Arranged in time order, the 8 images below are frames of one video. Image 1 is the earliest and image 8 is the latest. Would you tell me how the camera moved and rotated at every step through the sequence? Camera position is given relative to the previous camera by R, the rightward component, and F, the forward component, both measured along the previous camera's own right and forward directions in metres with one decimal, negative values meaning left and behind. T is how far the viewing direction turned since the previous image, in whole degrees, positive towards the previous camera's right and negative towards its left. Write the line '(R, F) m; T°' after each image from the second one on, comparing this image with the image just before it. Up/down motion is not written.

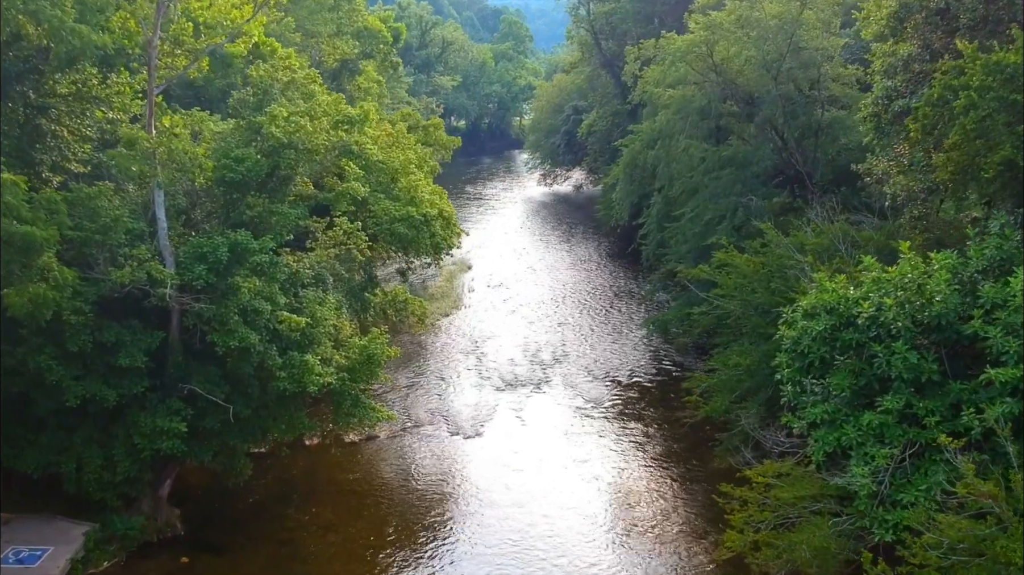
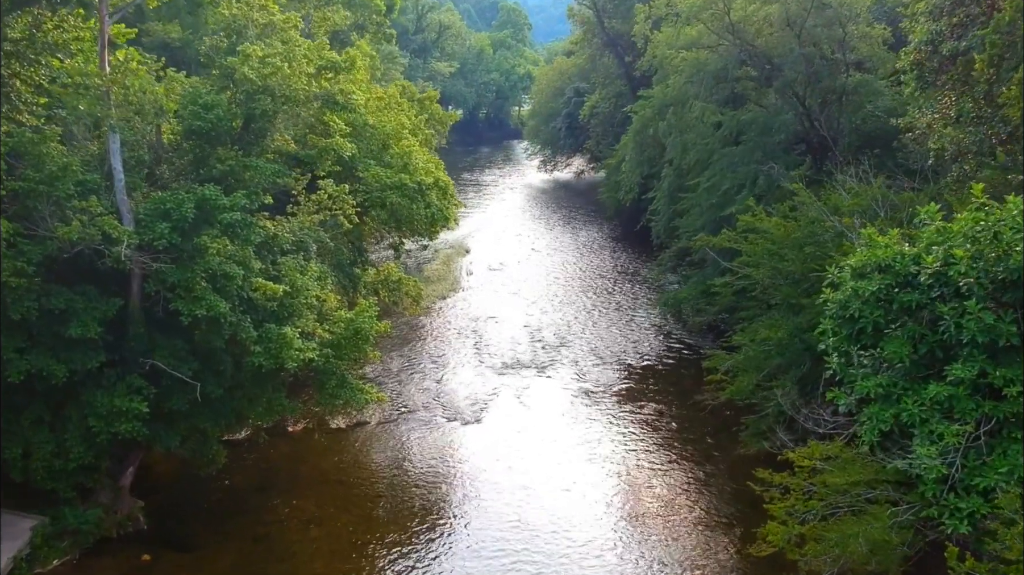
(-0.1, +1.7) m; 0°
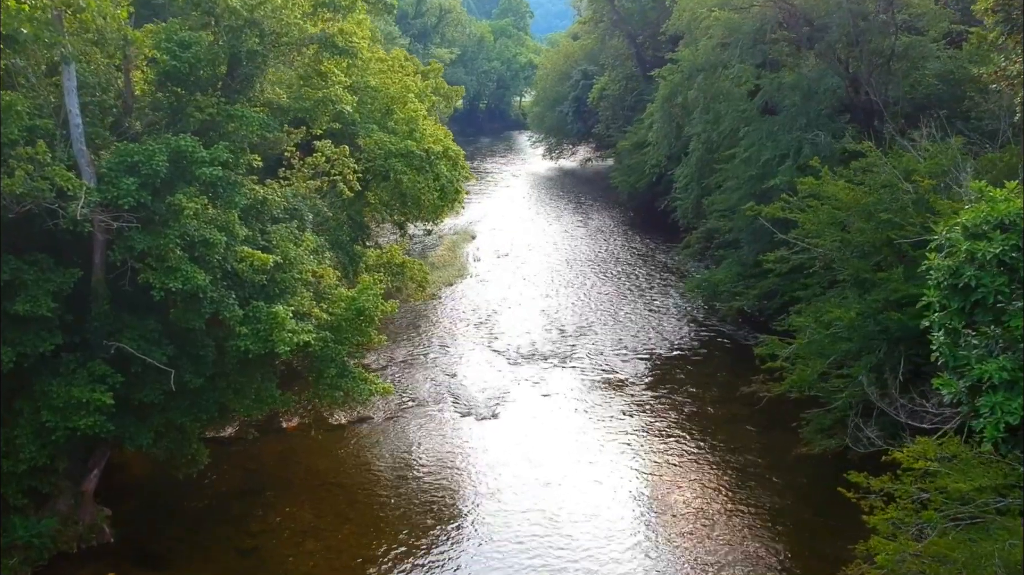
(-0.5, +2.0) m; 0°
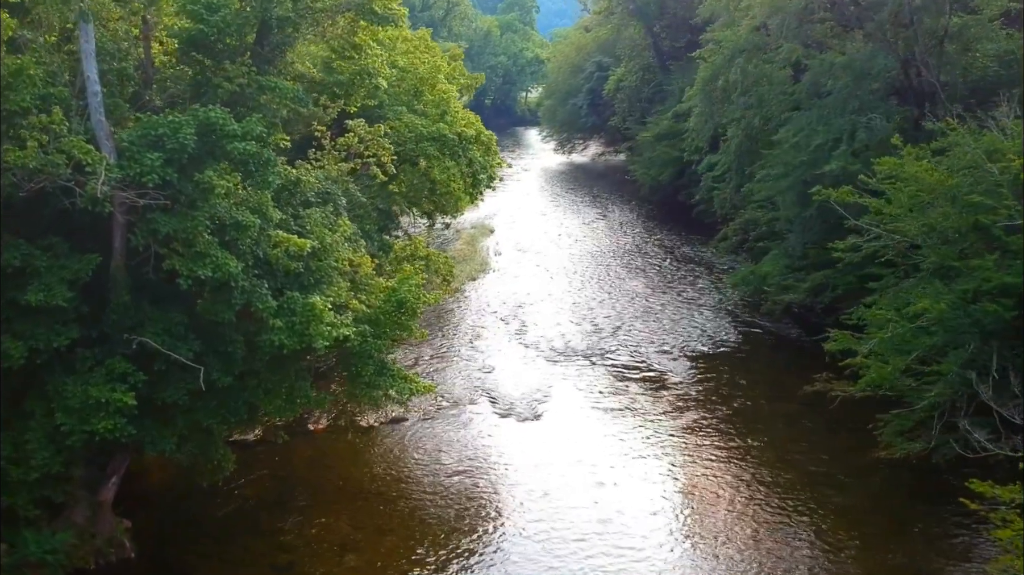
(-0.8, +1.1) m; 0°
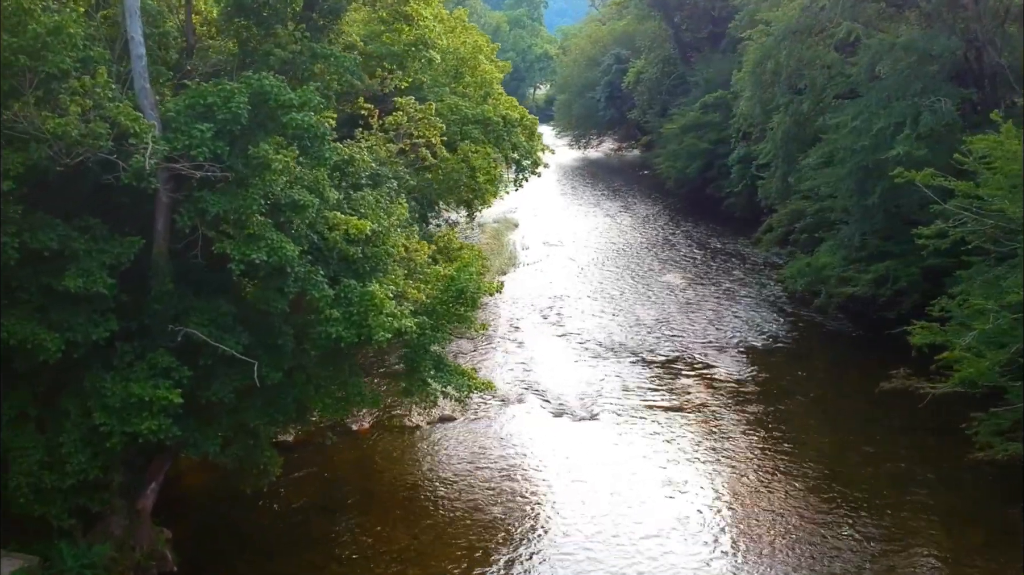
(-0.9, +0.9) m; 0°
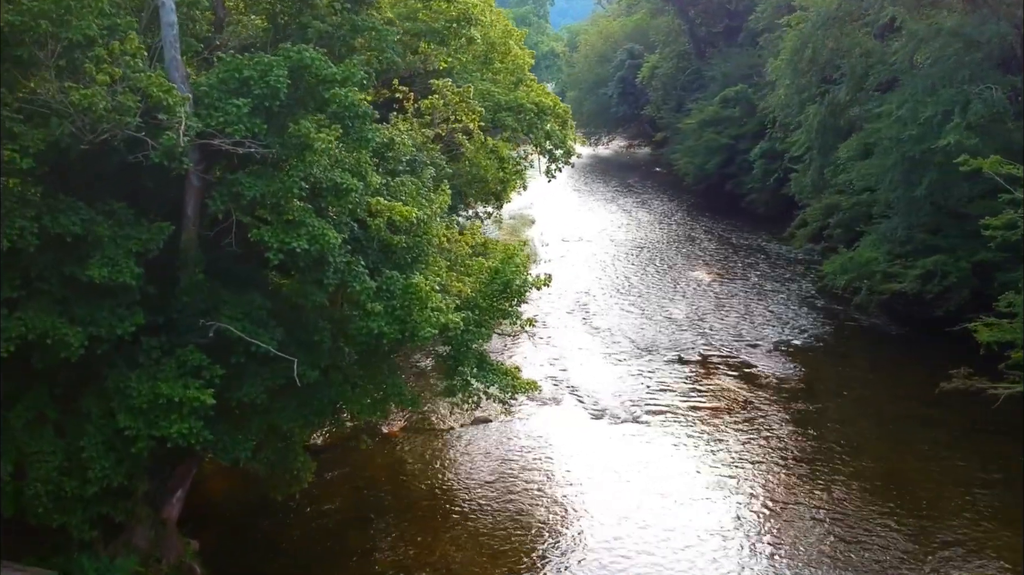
(-0.6, +0.7) m; 0°
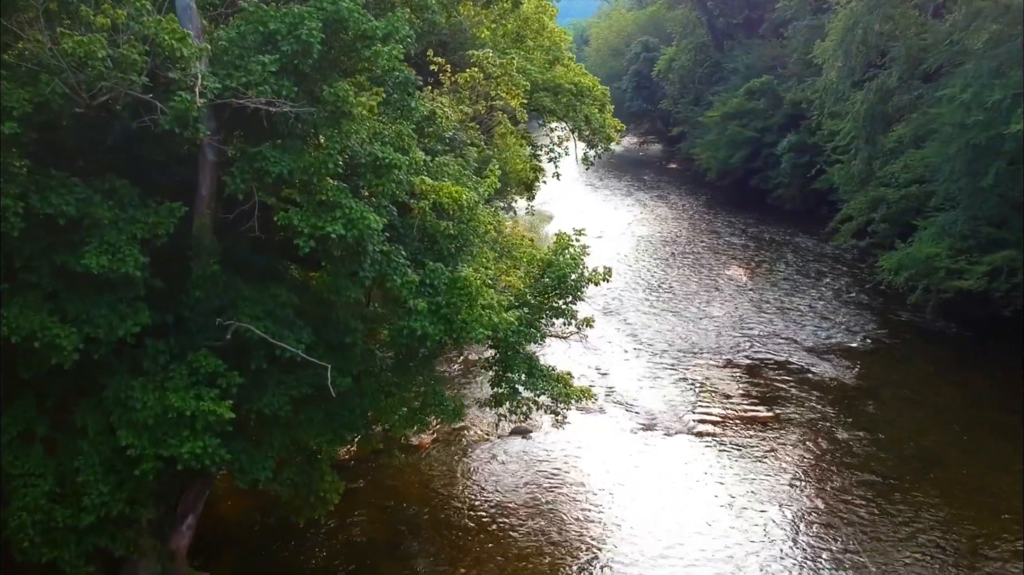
(-0.6, +1.2) m; 0°
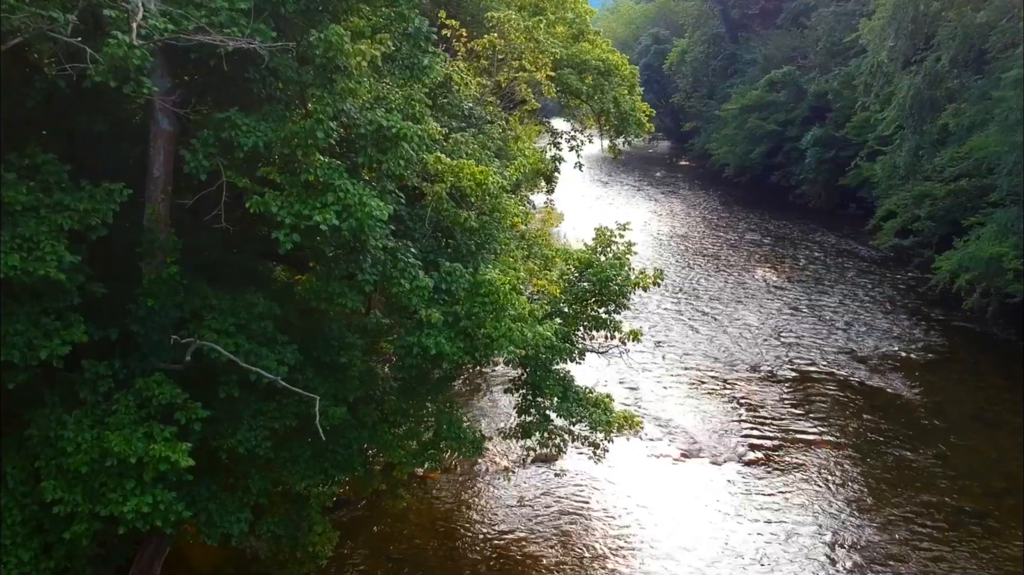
(-0.3, +1.6) m; 0°
